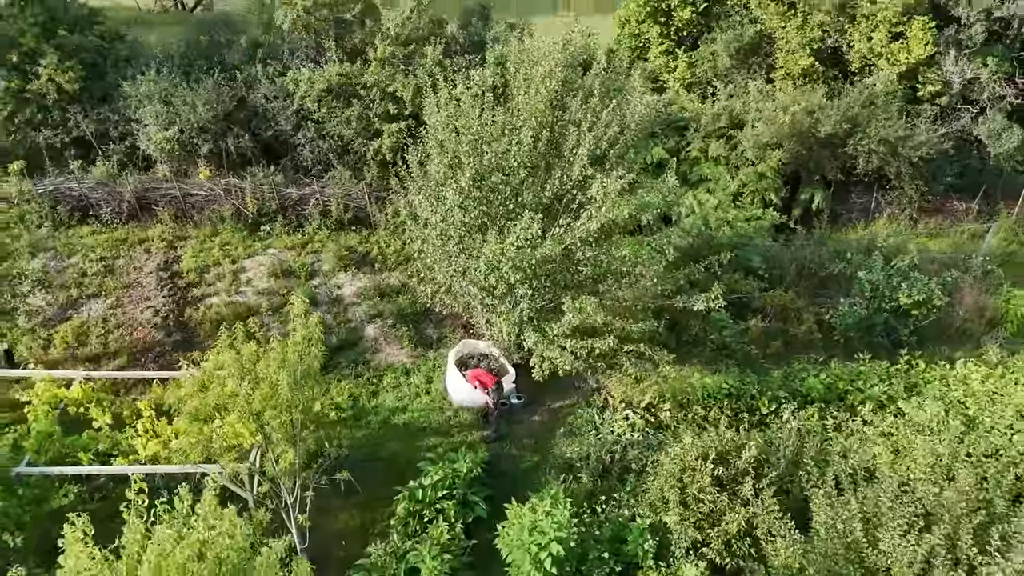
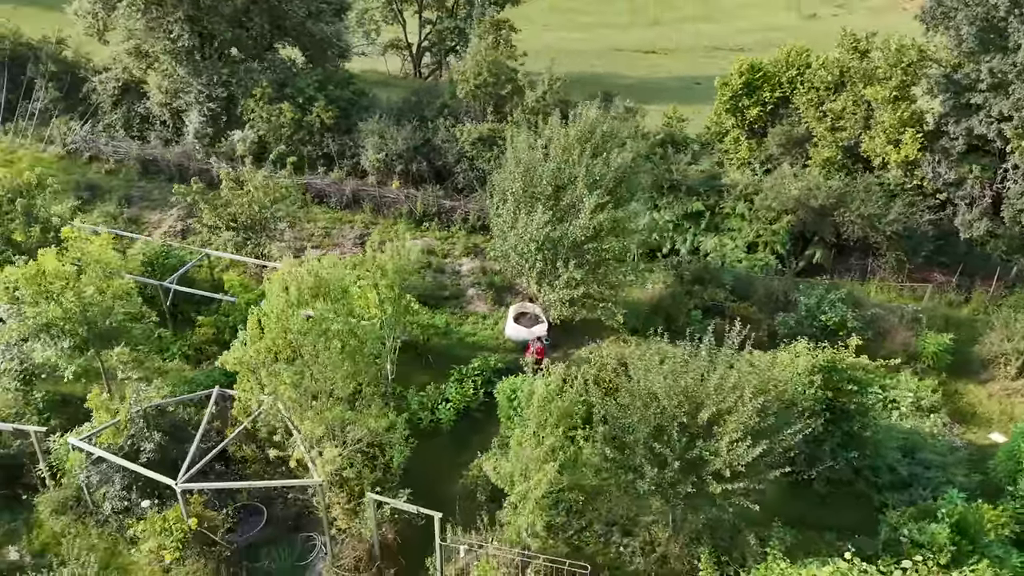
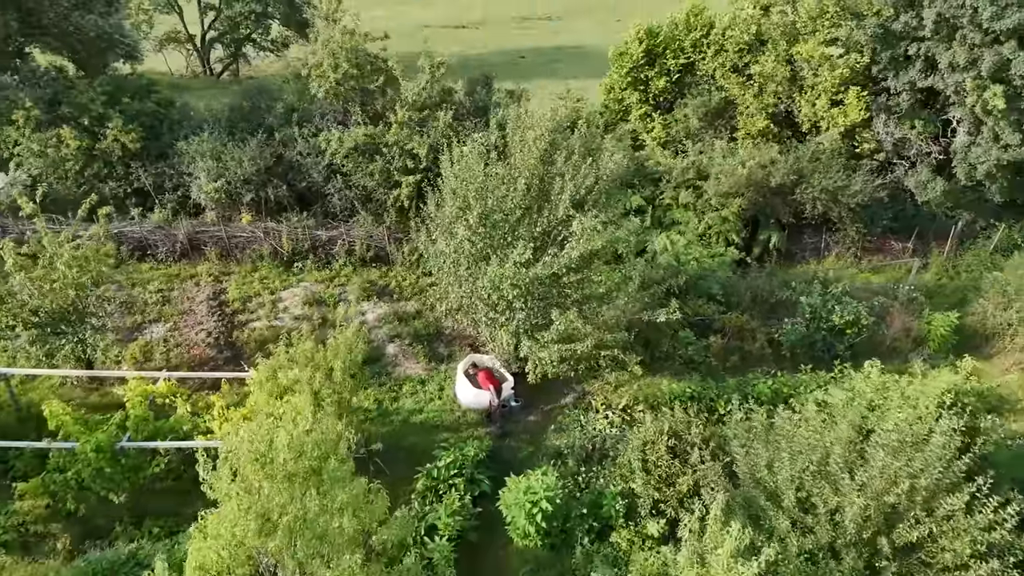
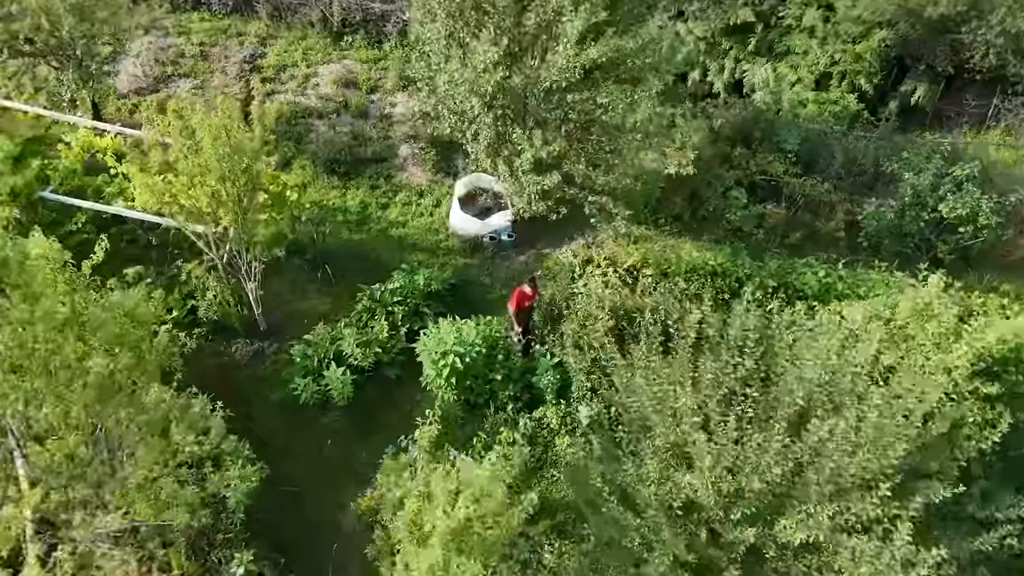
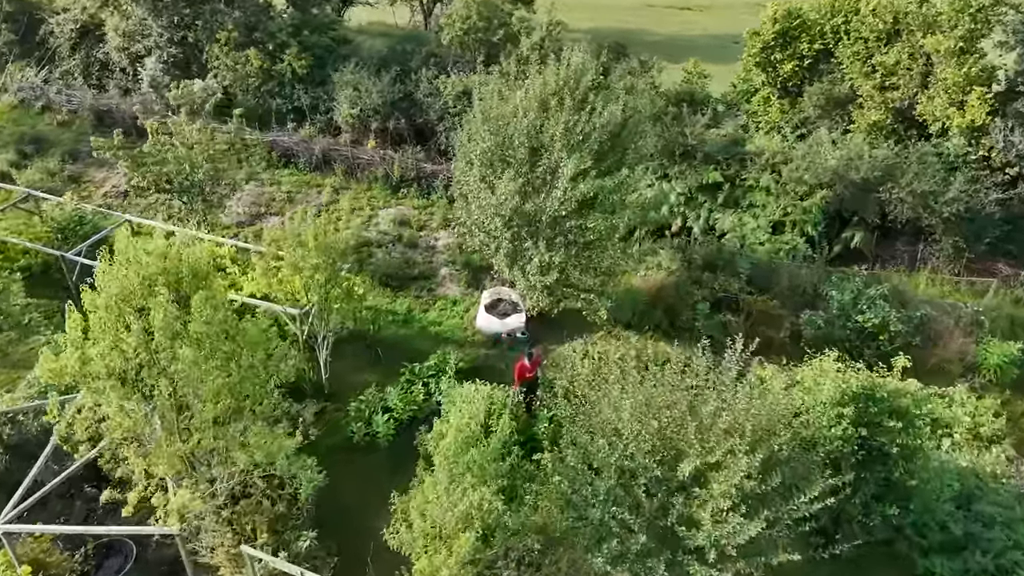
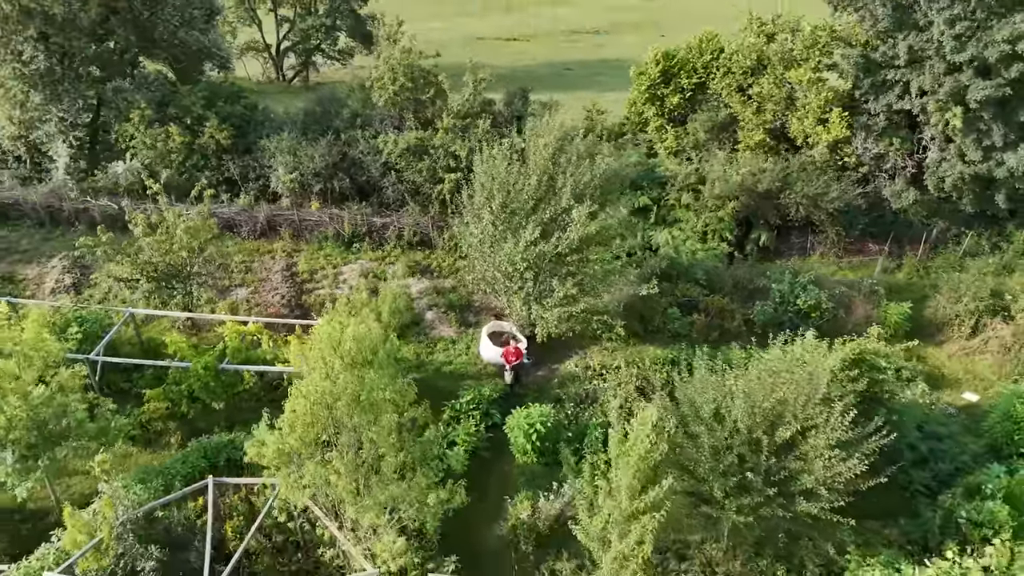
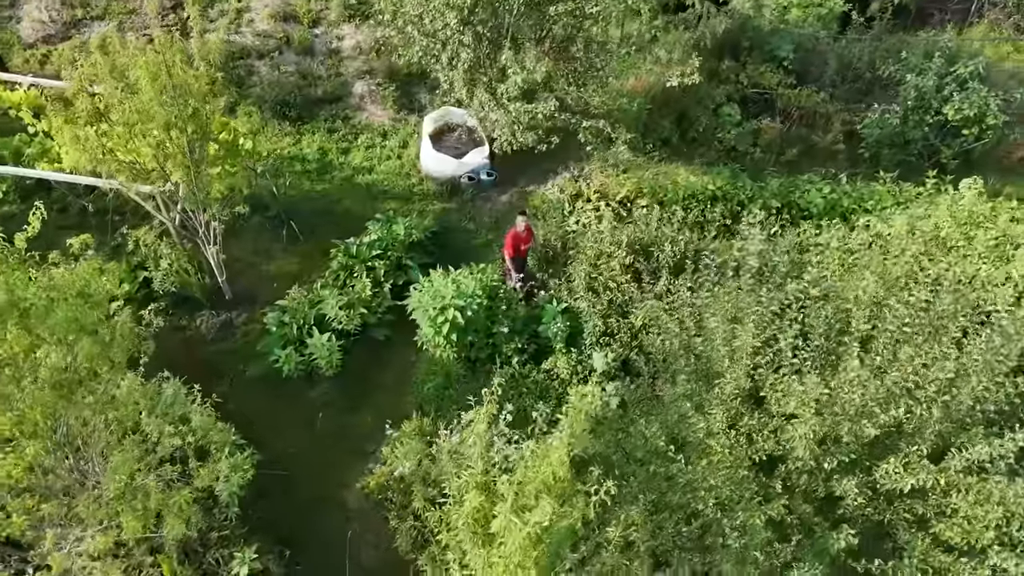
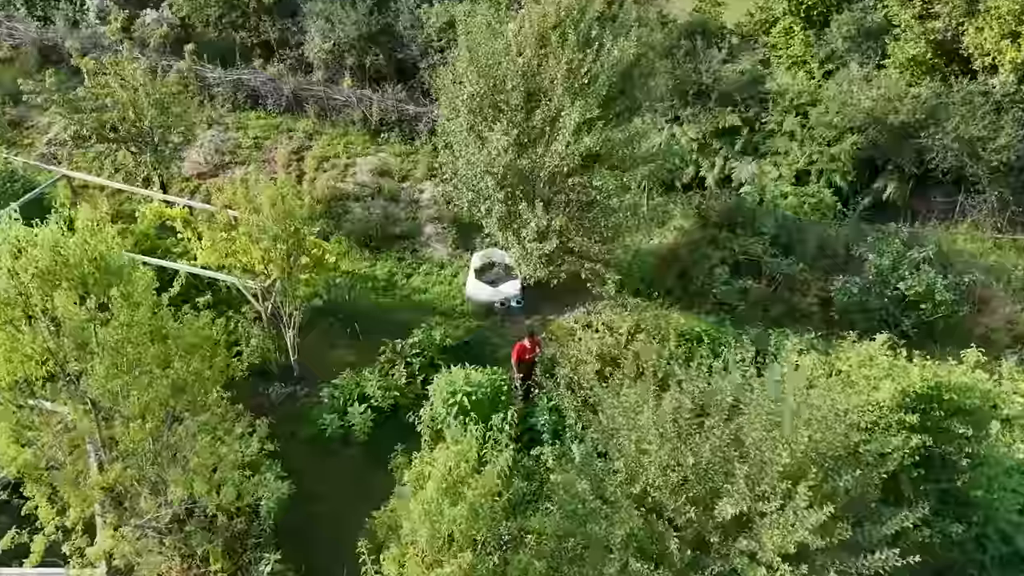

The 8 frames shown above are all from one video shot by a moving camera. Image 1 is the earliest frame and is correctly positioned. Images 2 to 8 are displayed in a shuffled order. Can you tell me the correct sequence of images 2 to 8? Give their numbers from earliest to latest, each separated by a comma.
3, 6, 2, 5, 8, 4, 7
